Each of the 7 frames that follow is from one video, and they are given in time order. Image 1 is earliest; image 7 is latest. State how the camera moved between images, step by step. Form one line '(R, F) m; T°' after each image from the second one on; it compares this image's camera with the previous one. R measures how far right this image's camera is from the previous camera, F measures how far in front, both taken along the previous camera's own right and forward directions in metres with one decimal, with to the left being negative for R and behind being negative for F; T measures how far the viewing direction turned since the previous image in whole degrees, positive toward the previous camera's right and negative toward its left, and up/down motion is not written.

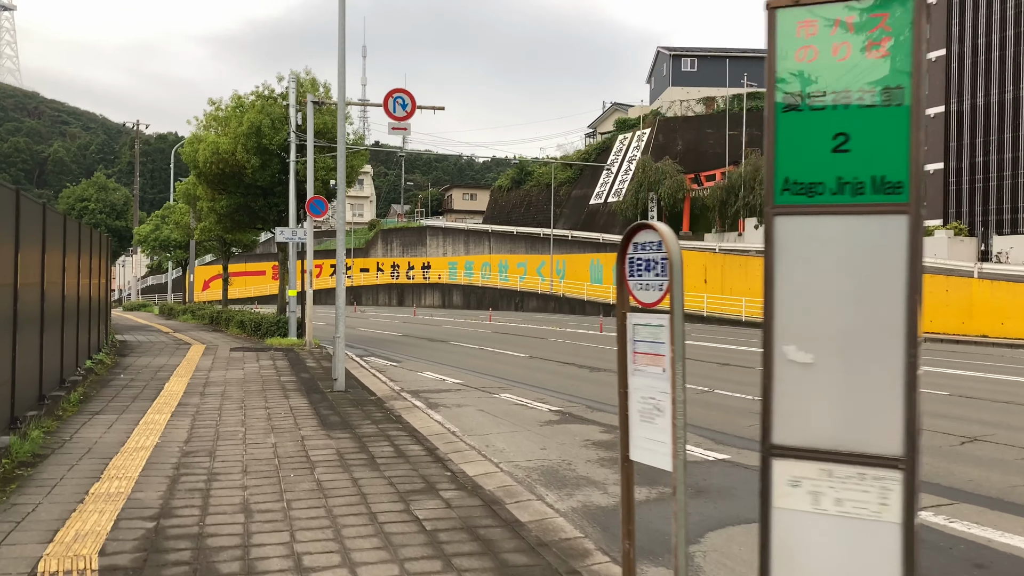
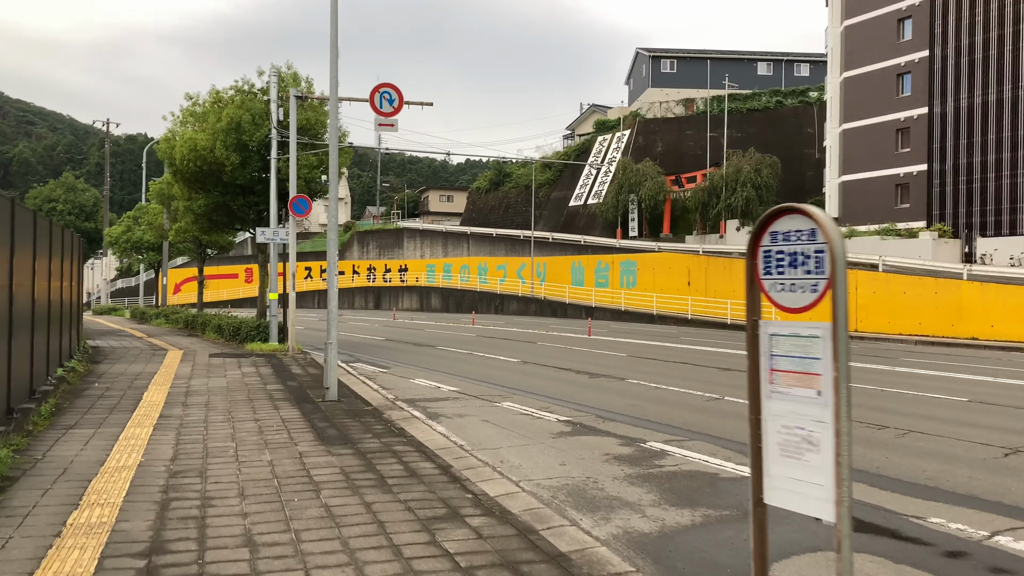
(-0.4, +0.7) m; +2°
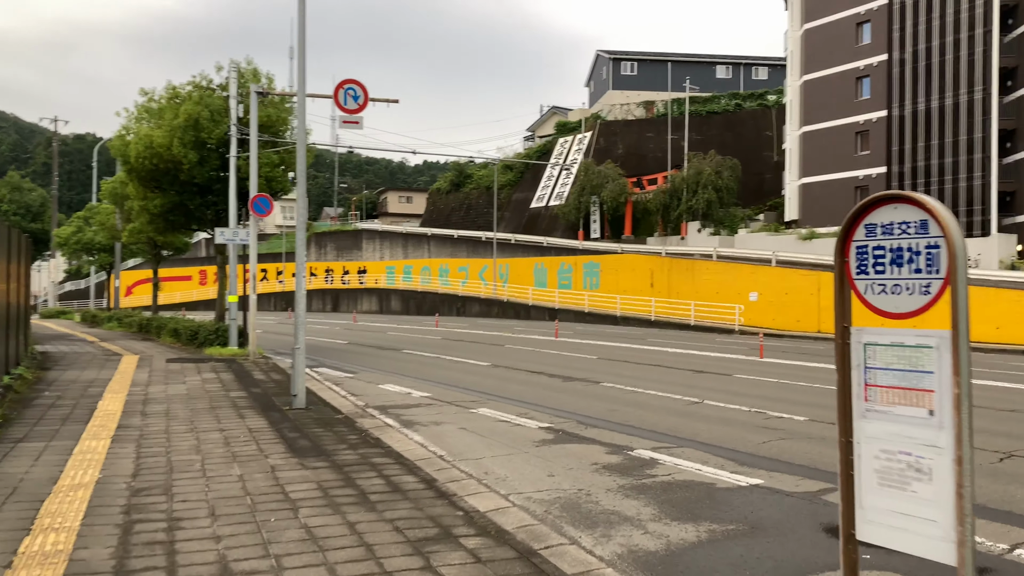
(-0.3, +0.5) m; +3°
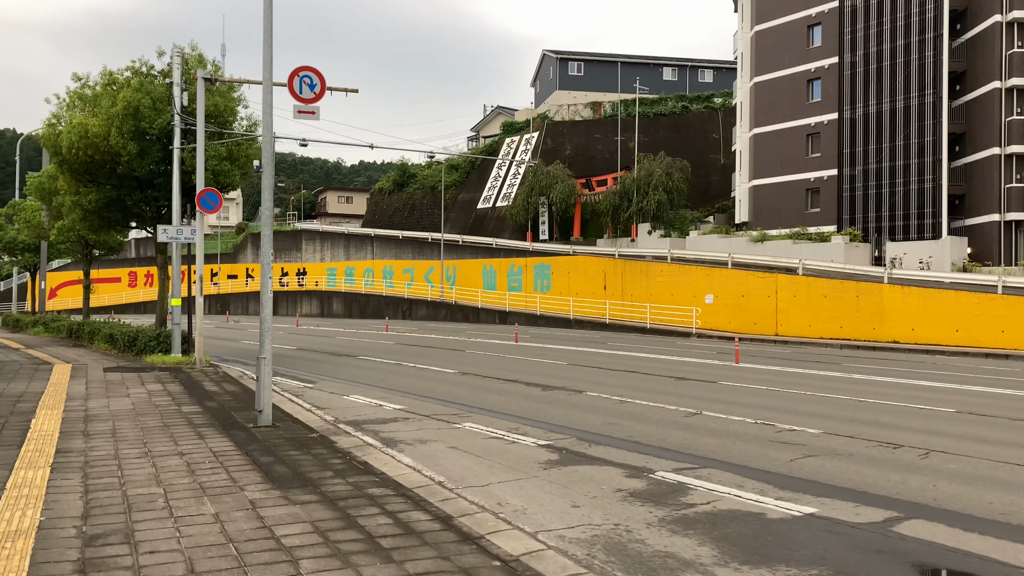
(-0.7, +1.1) m; +4°
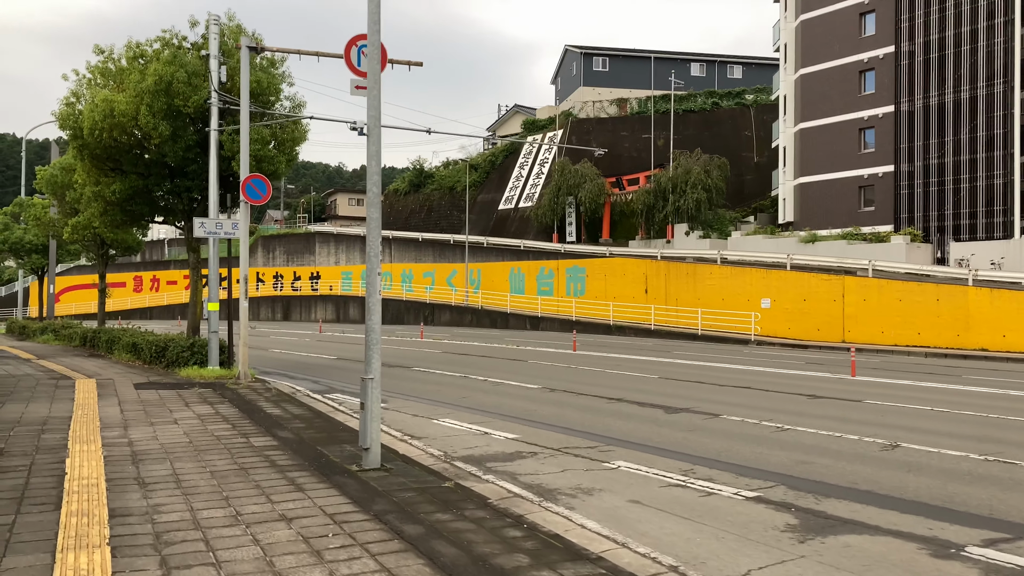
(-1.7, +2.5) m; 0°
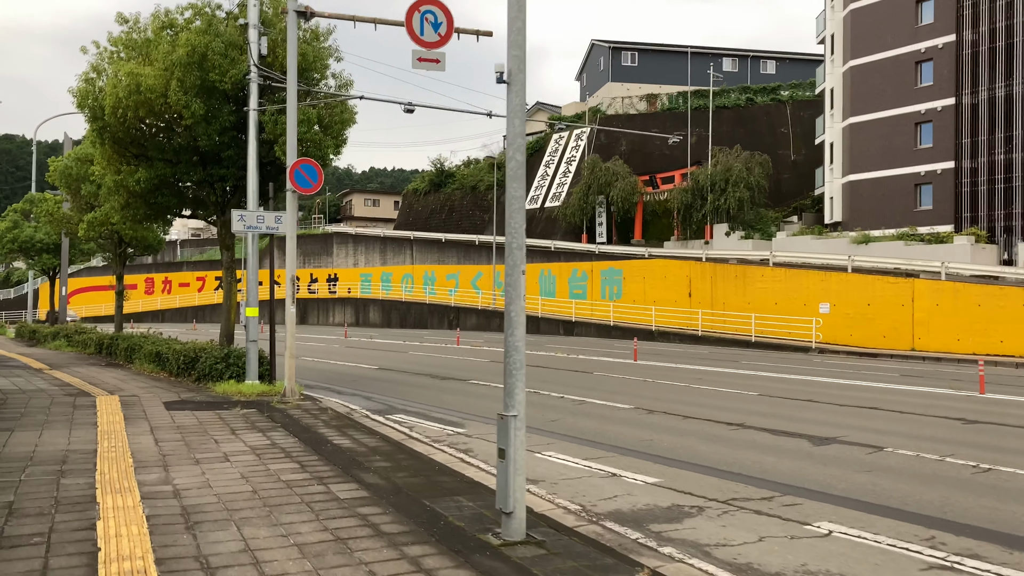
(-1.3, +2.2) m; 0°
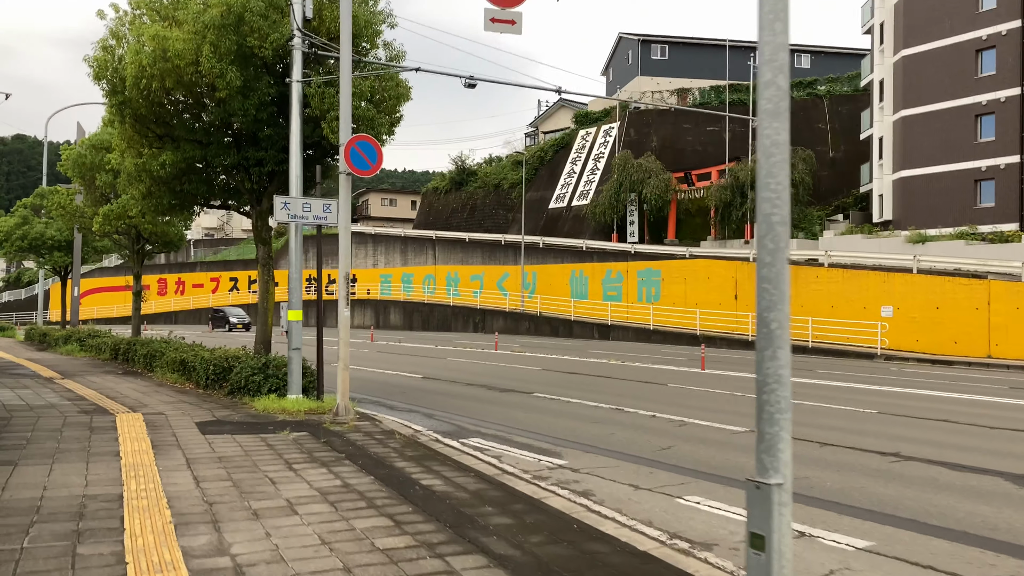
(-1.1, +2.1) m; -1°
